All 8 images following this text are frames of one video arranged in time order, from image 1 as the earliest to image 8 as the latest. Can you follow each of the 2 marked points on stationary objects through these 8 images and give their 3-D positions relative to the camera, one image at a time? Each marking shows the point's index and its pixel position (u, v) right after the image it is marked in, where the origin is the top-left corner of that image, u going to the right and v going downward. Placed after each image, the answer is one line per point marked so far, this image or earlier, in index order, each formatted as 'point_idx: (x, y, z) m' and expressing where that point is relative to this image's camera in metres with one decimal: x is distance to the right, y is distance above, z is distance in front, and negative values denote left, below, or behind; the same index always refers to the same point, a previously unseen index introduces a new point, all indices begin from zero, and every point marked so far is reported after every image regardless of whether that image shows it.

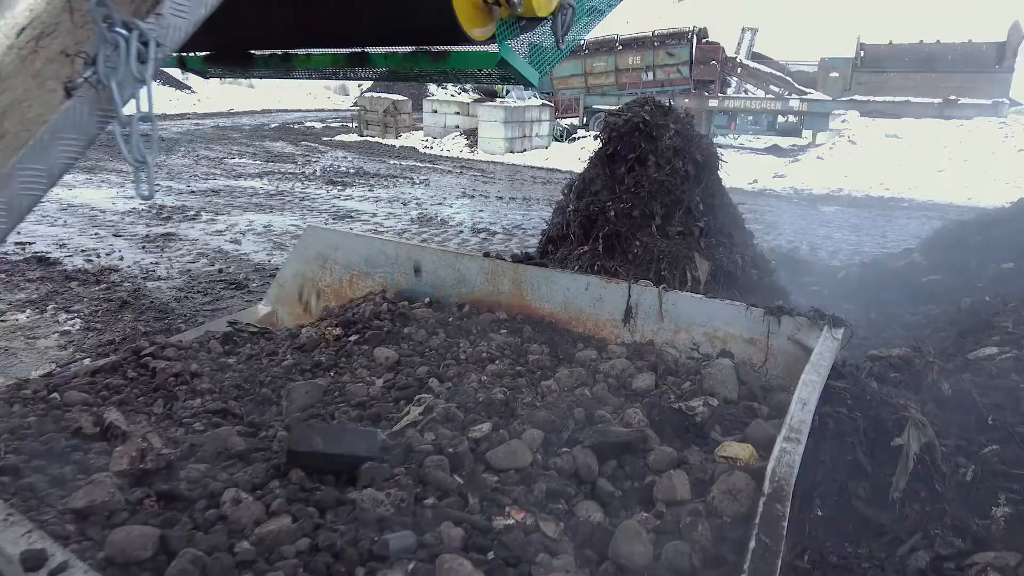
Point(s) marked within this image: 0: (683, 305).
0: (+0.6, -0.1, +2.4) m
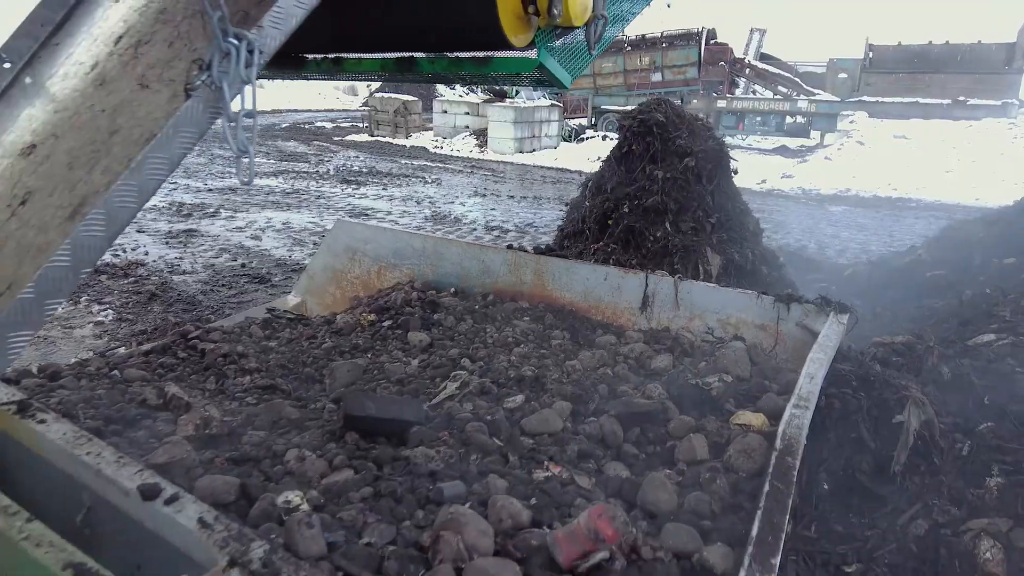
0: (+0.7, 0.0, +2.6) m
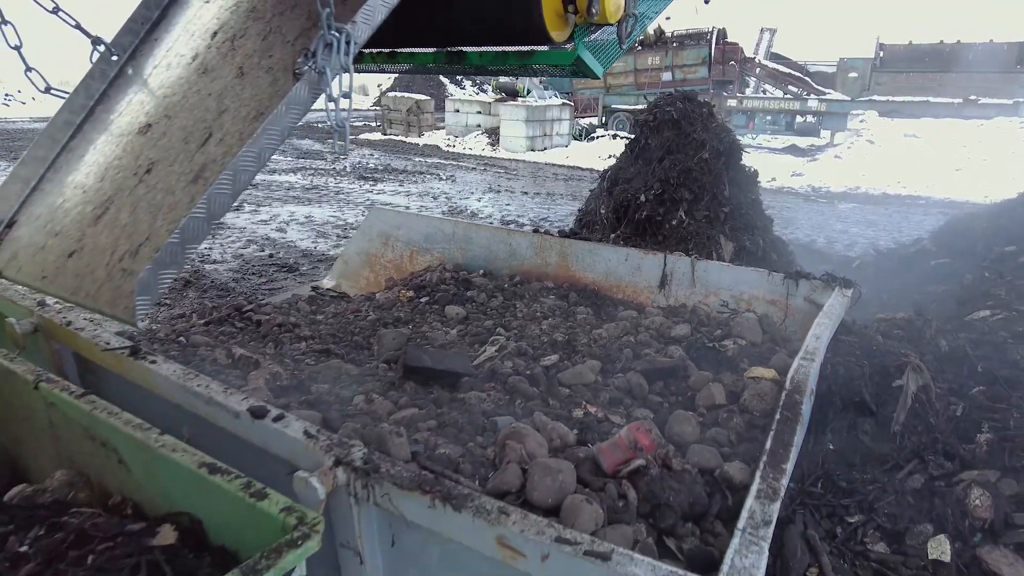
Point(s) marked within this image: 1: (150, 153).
0: (+0.8, +0.1, +2.8) m
1: (-0.8, +0.3, +1.5) m
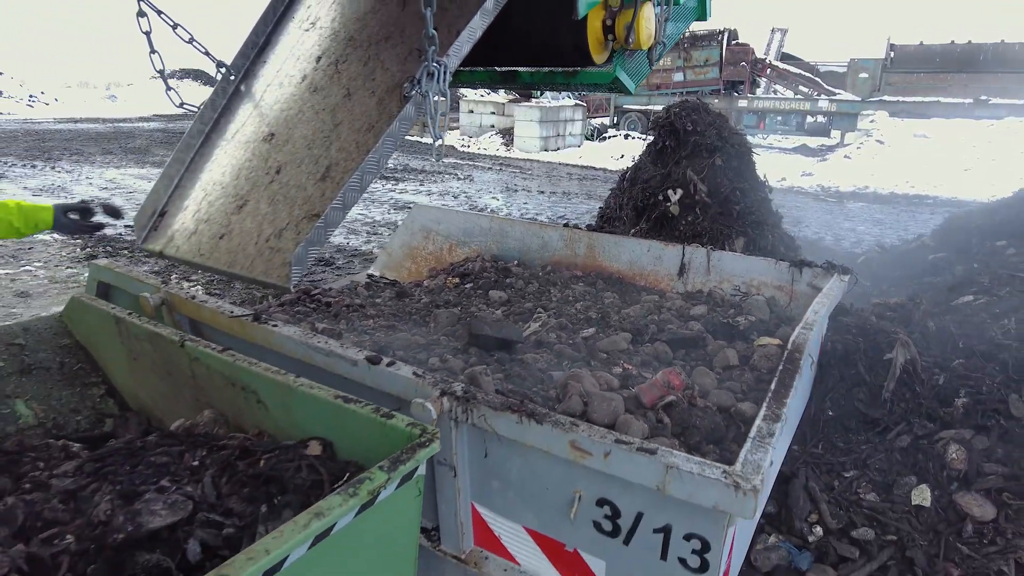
0: (+1.0, +0.1, +3.2) m
1: (-0.6, +0.4, +1.9) m
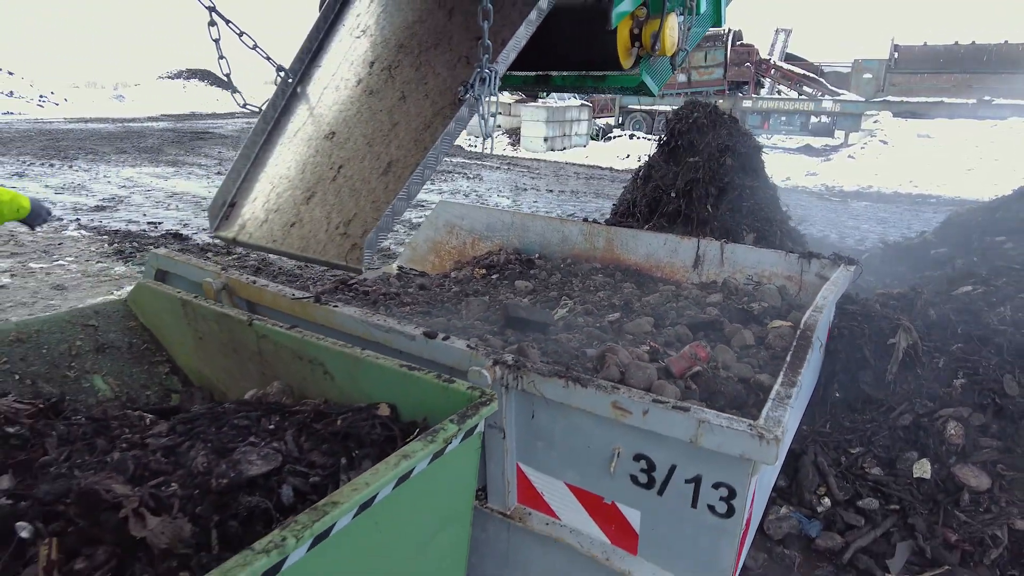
0: (+1.1, +0.2, +3.4) m
1: (-0.5, +0.4, +2.1) m
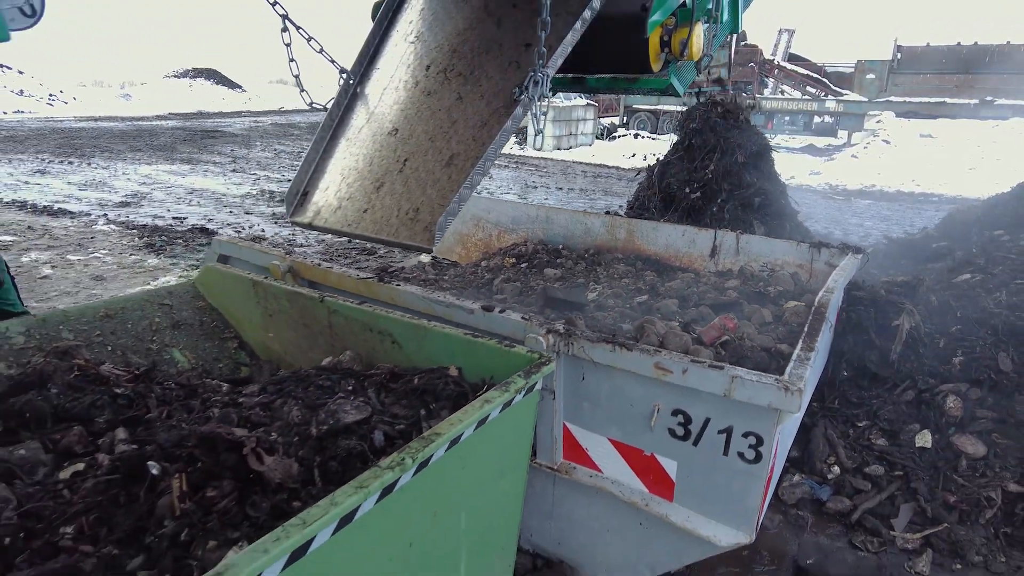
0: (+1.3, +0.2, +3.6) m
1: (-0.4, +0.5, +2.3) m
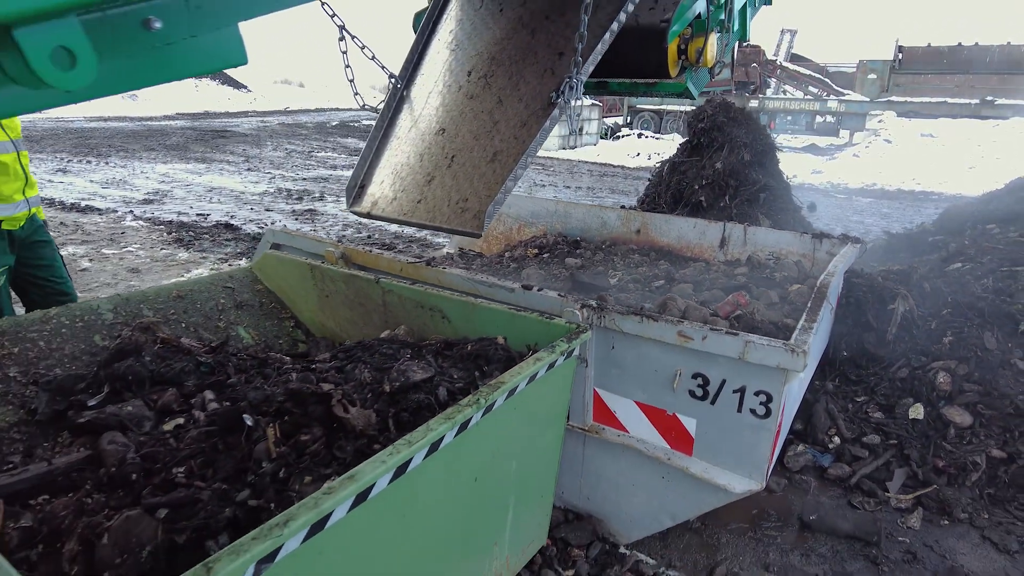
0: (+1.4, +0.3, +3.9) m
1: (-0.2, +0.5, +2.6) m
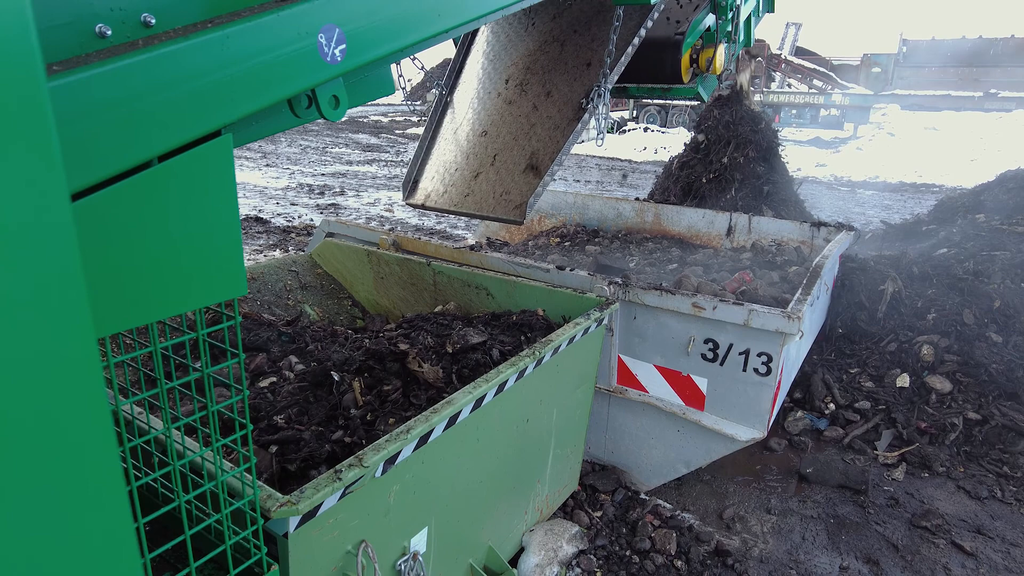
0: (+1.6, +0.4, +4.3) m
1: (-0.1, +0.6, +3.0) m
